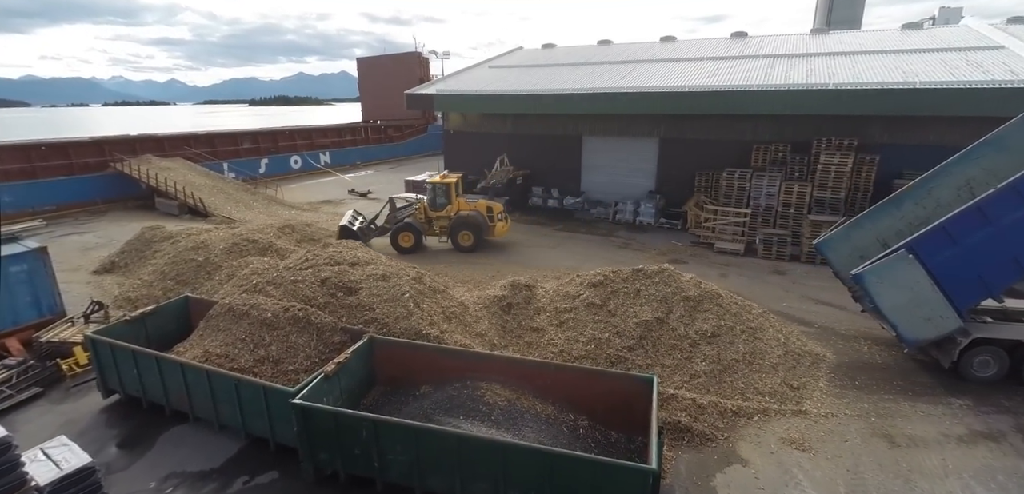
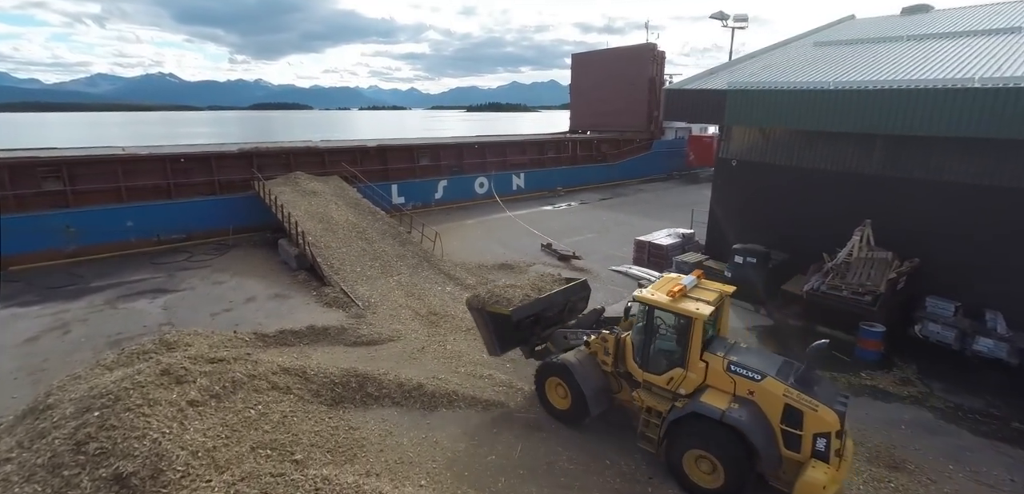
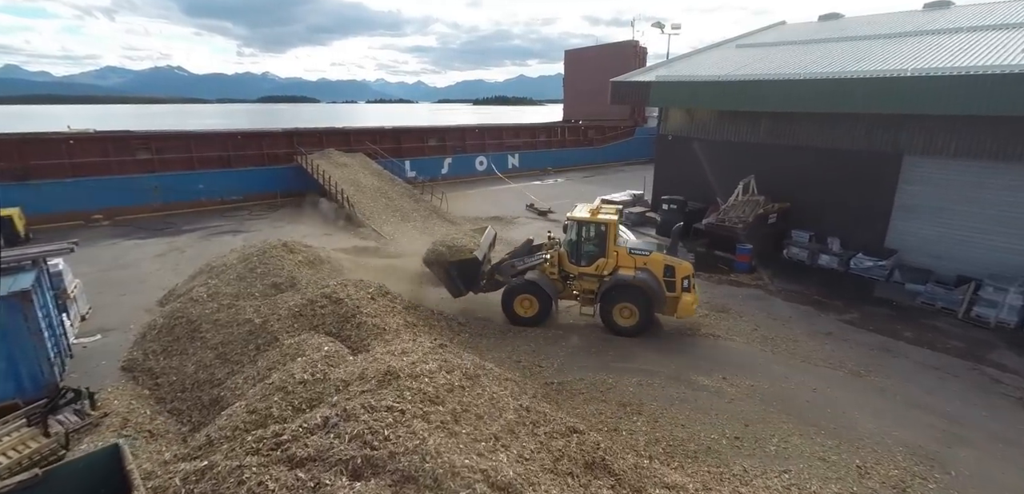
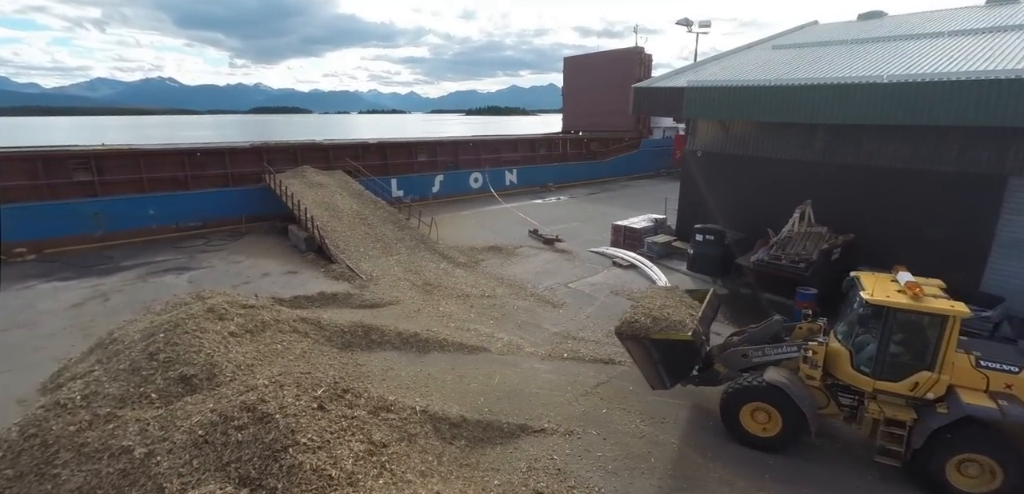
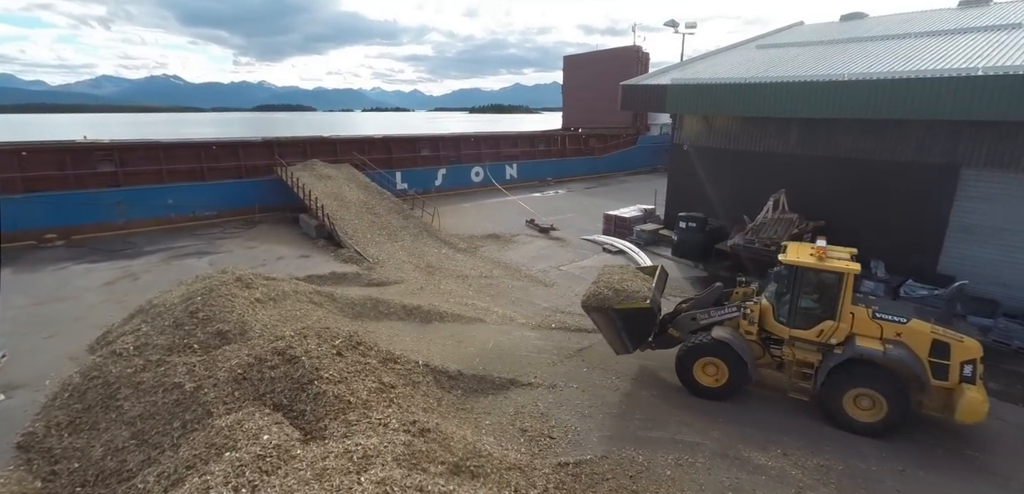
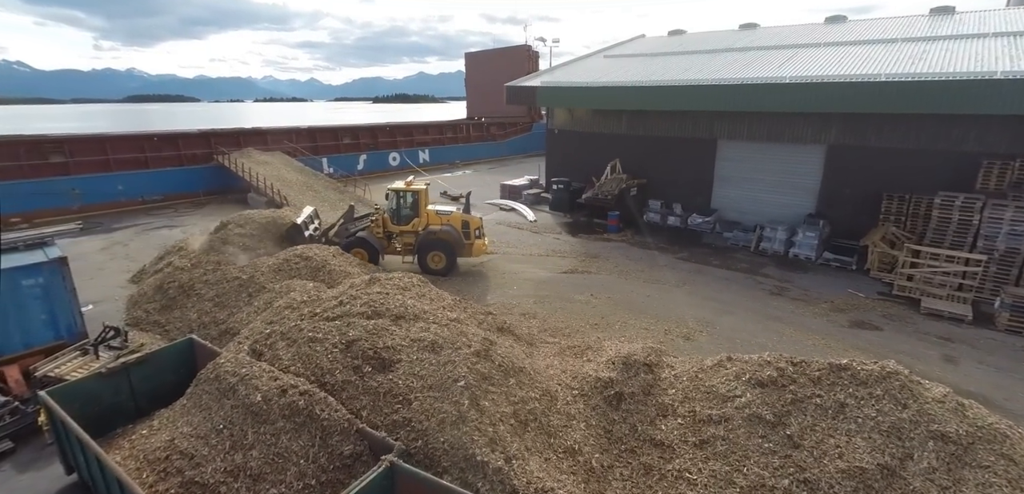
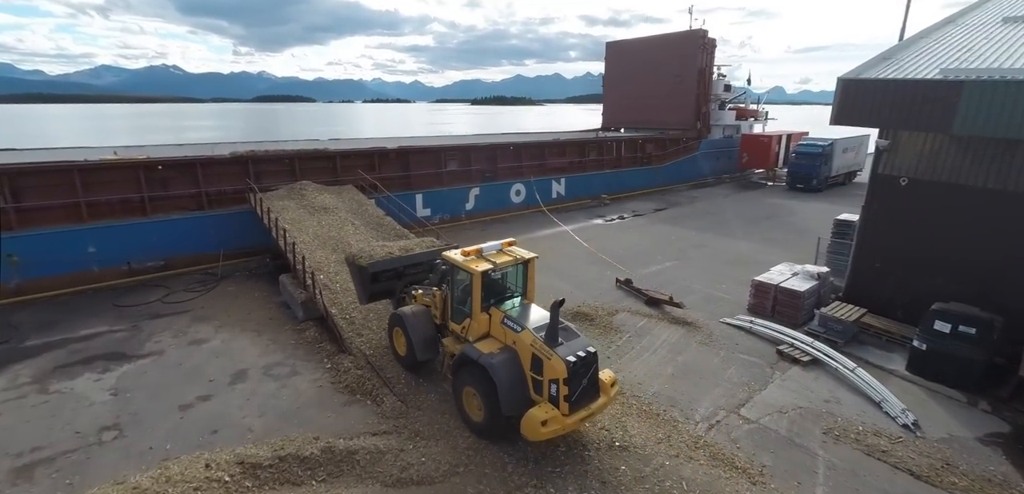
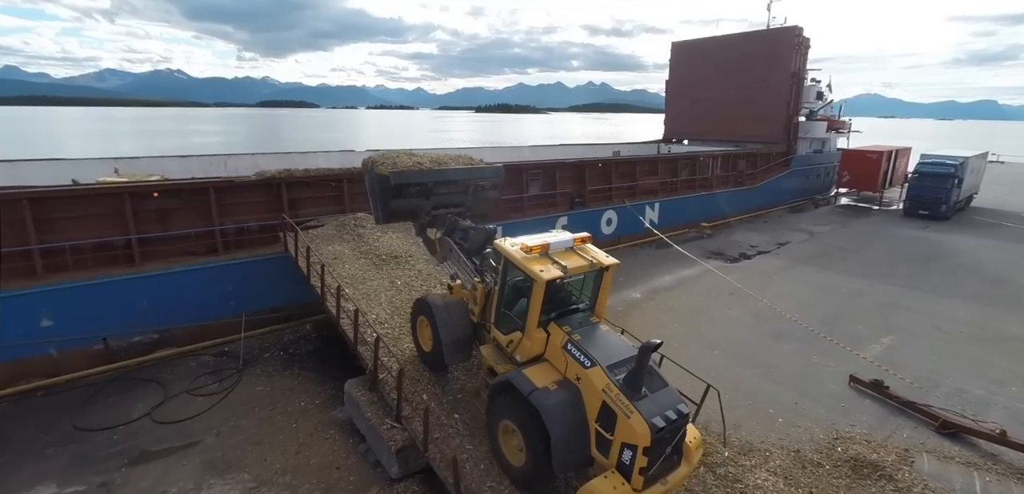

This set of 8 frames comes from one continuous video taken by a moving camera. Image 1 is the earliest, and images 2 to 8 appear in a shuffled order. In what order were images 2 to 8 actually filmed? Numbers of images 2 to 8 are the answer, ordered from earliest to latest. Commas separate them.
6, 3, 5, 4, 2, 7, 8
